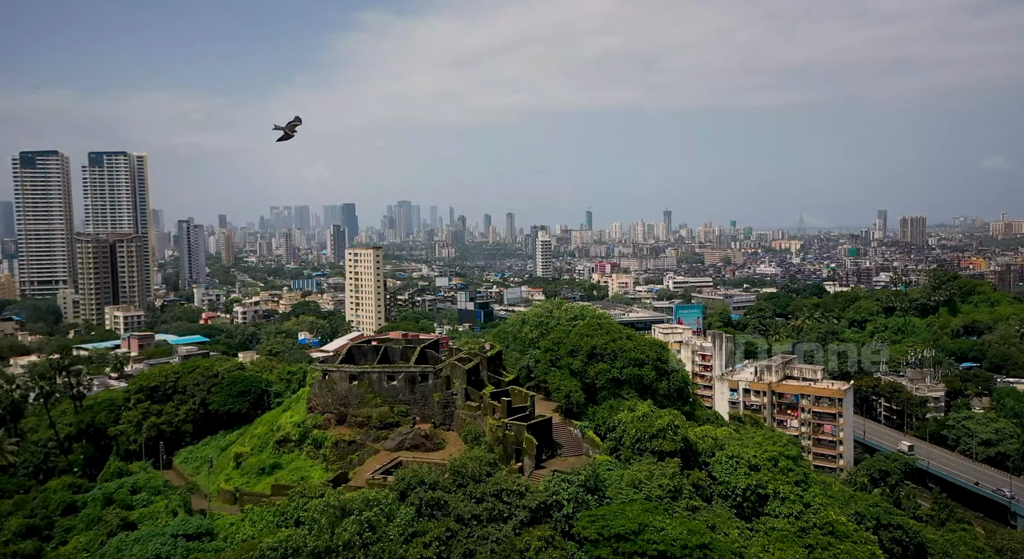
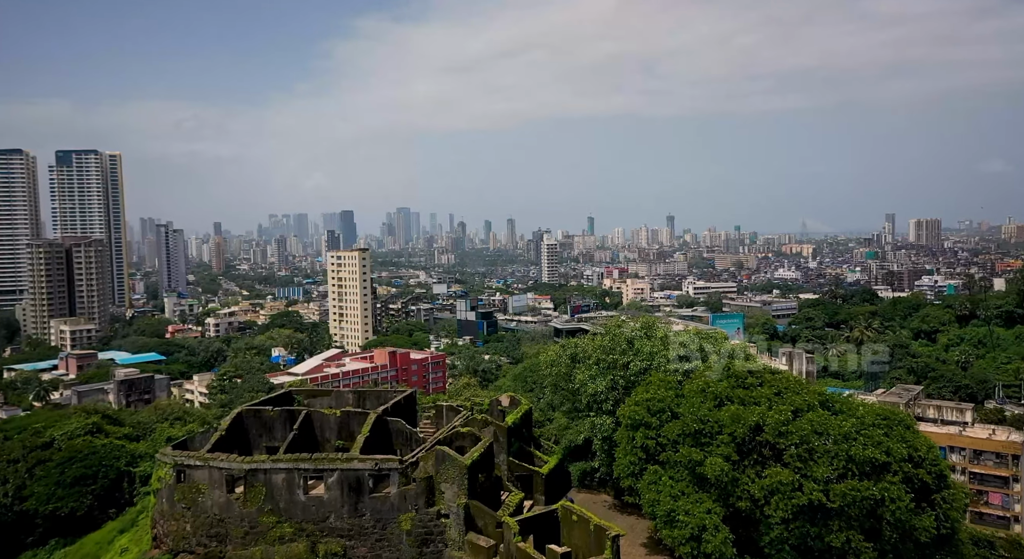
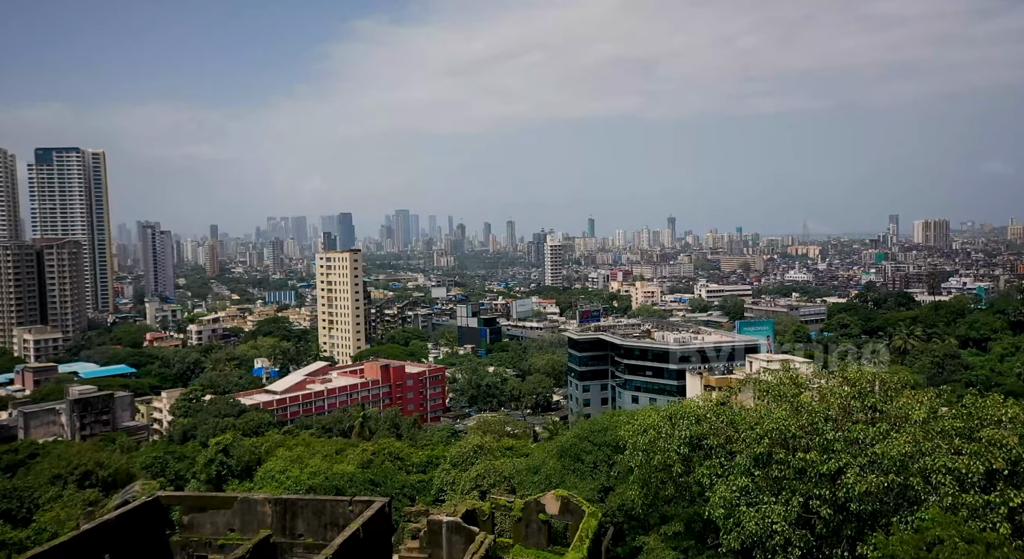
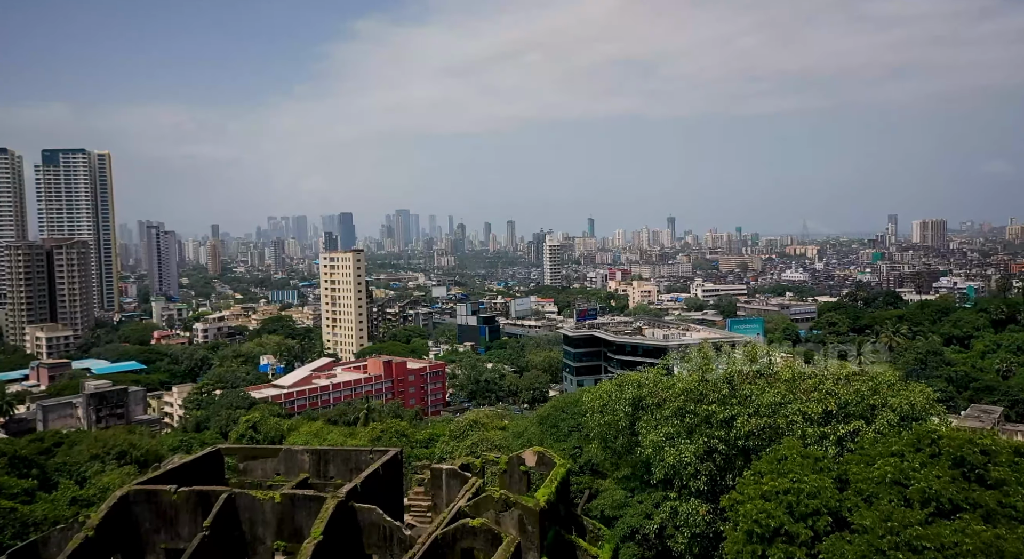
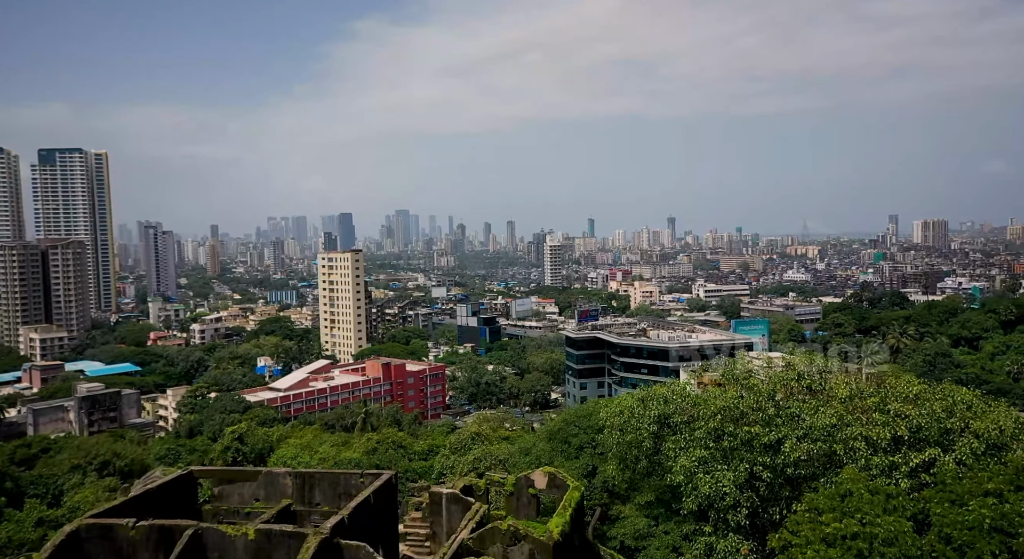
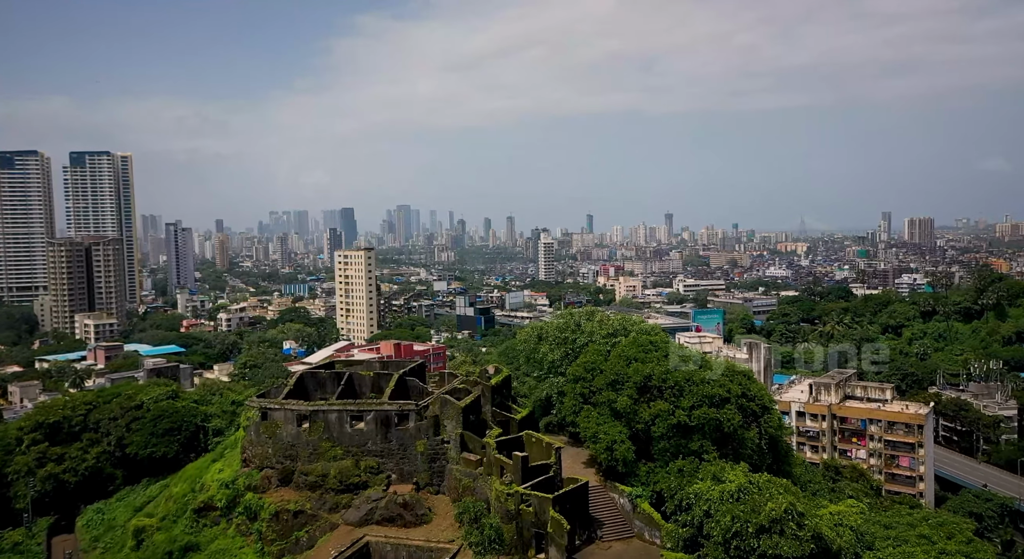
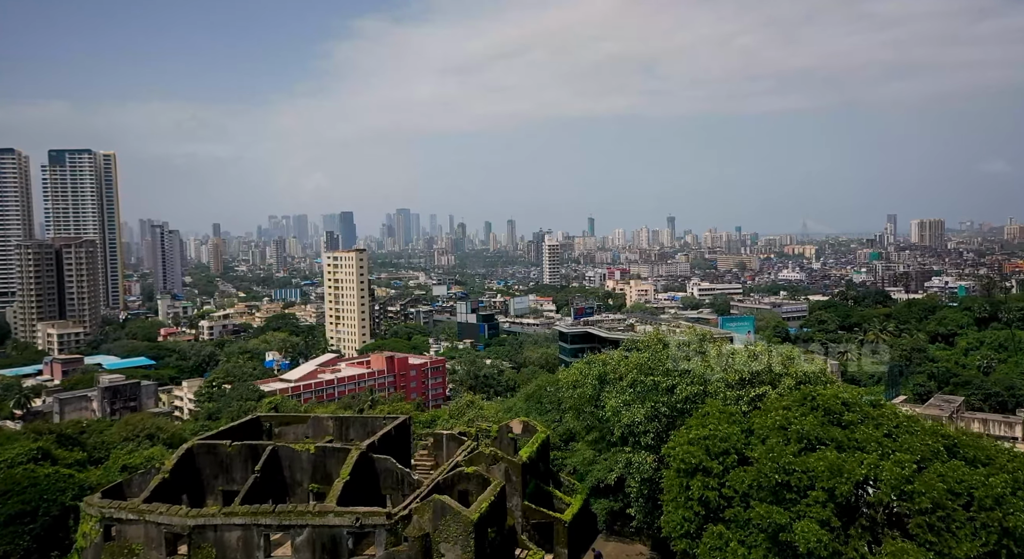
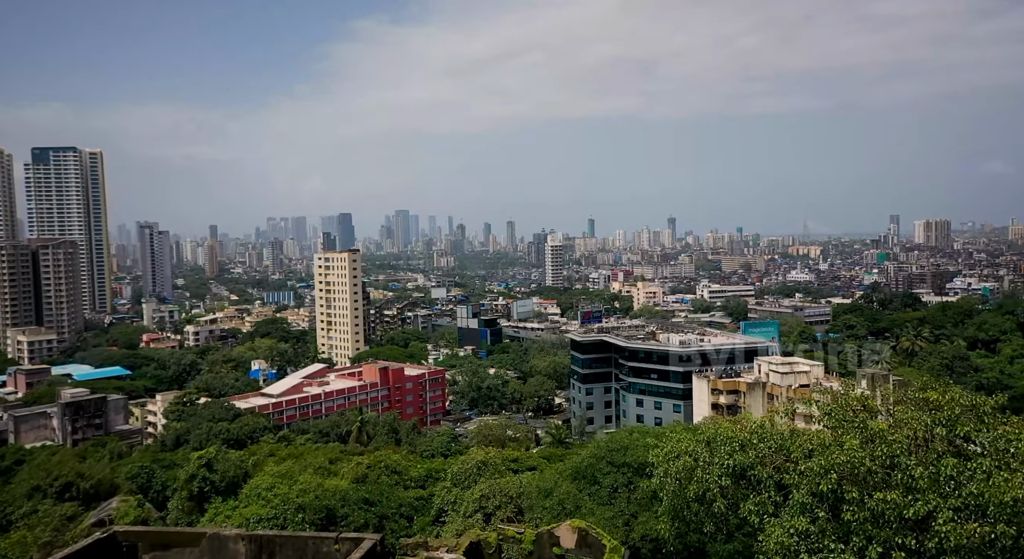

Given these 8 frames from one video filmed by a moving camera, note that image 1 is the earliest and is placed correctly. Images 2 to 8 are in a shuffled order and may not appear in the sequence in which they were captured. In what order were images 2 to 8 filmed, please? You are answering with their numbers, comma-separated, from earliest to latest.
6, 2, 7, 4, 5, 3, 8
